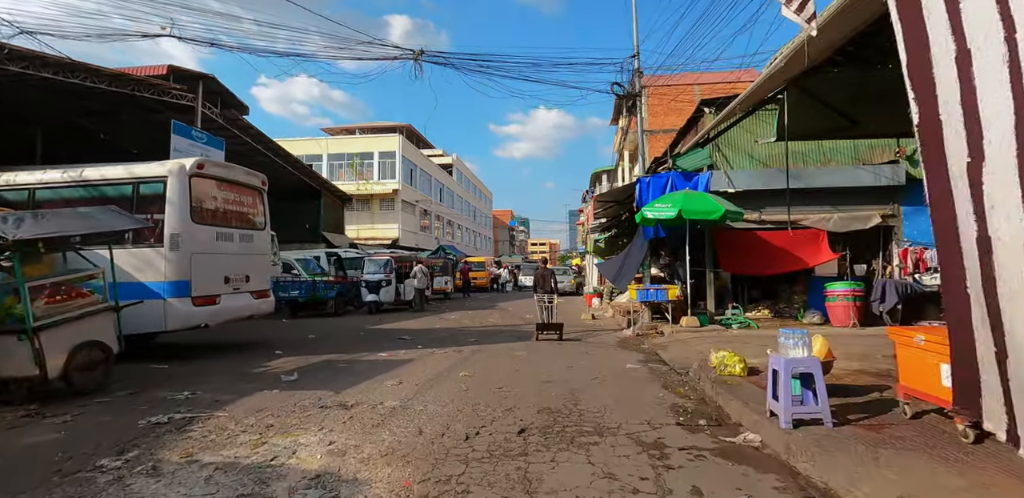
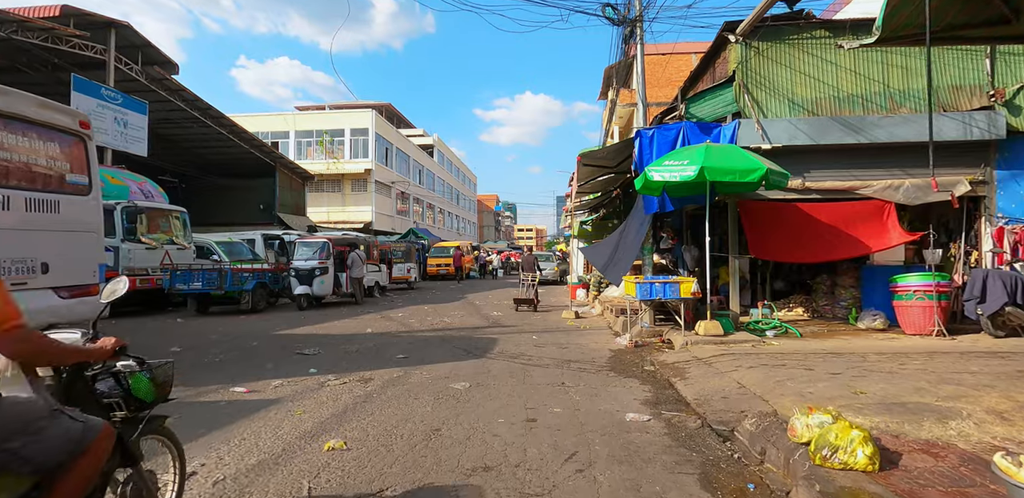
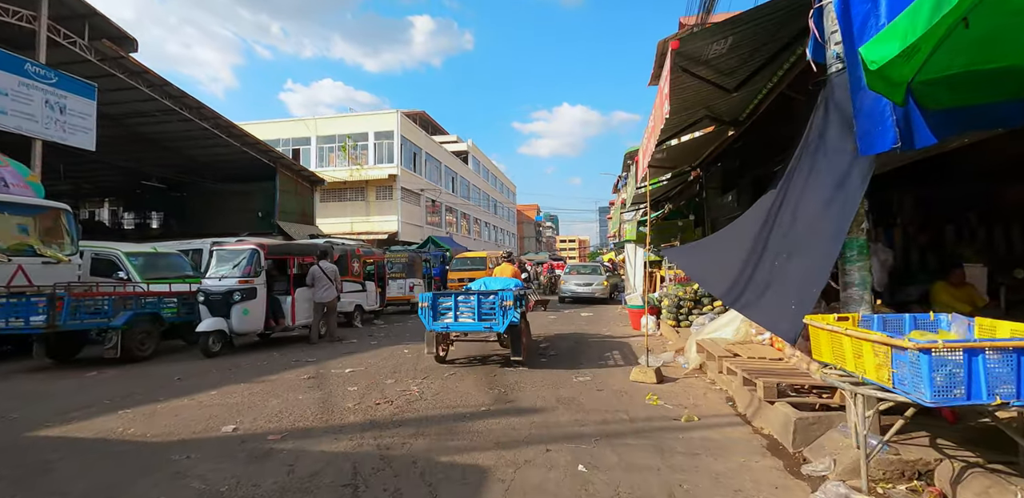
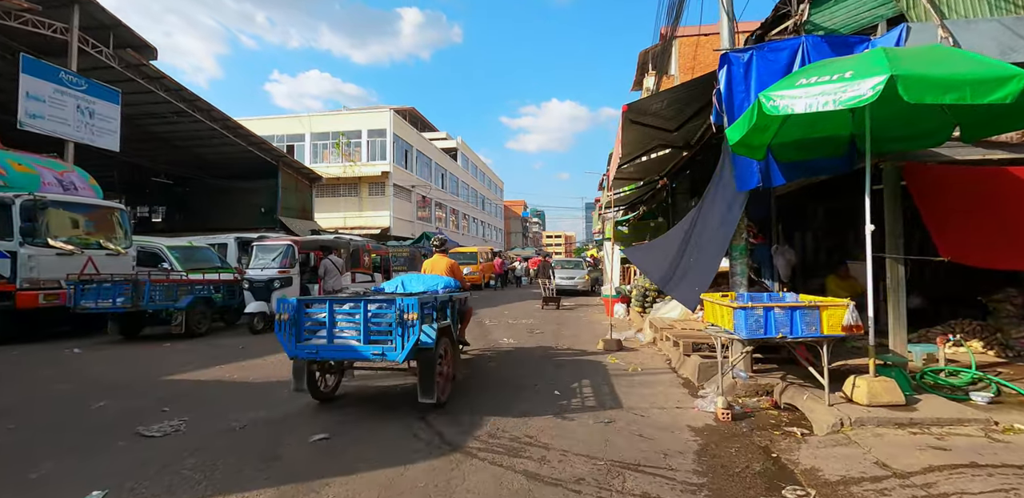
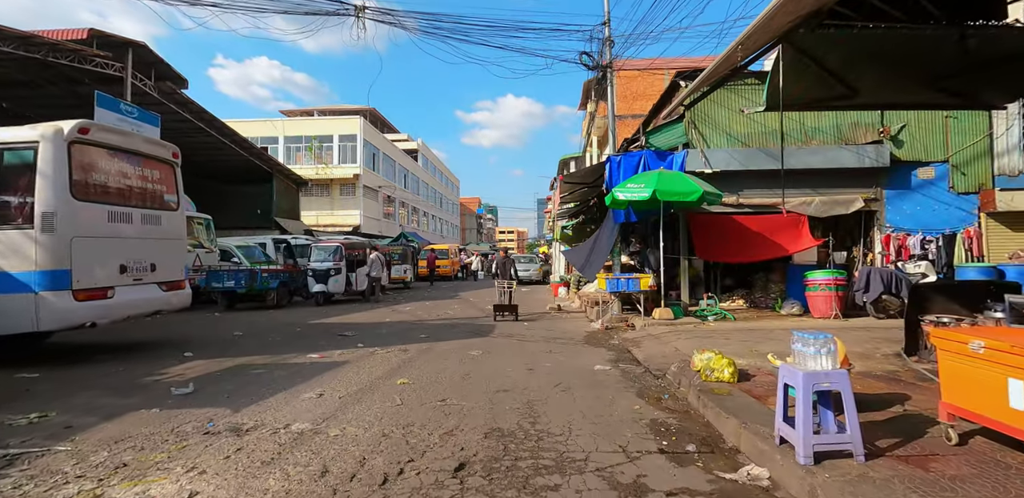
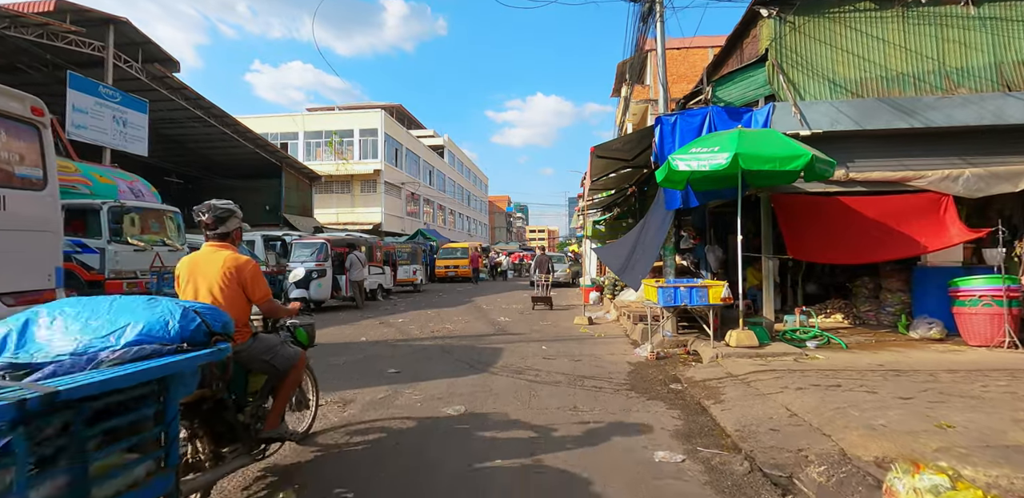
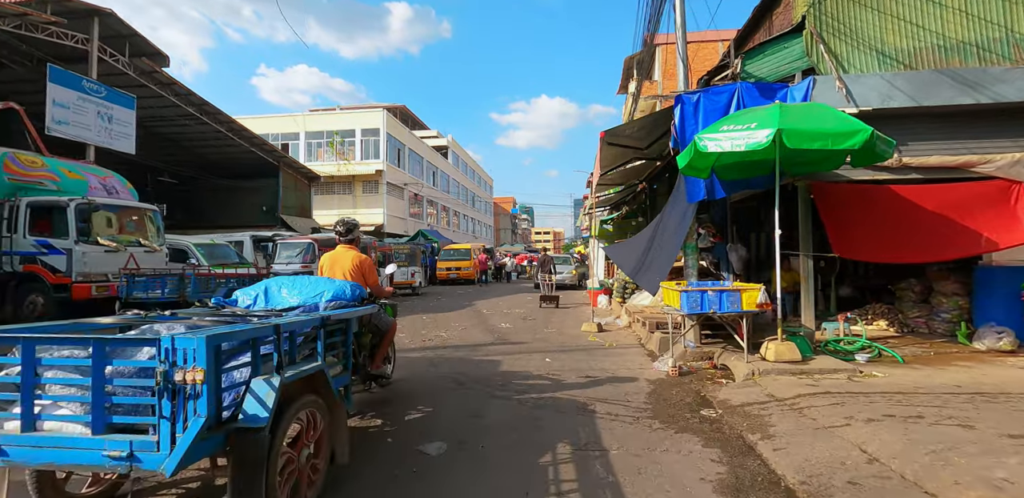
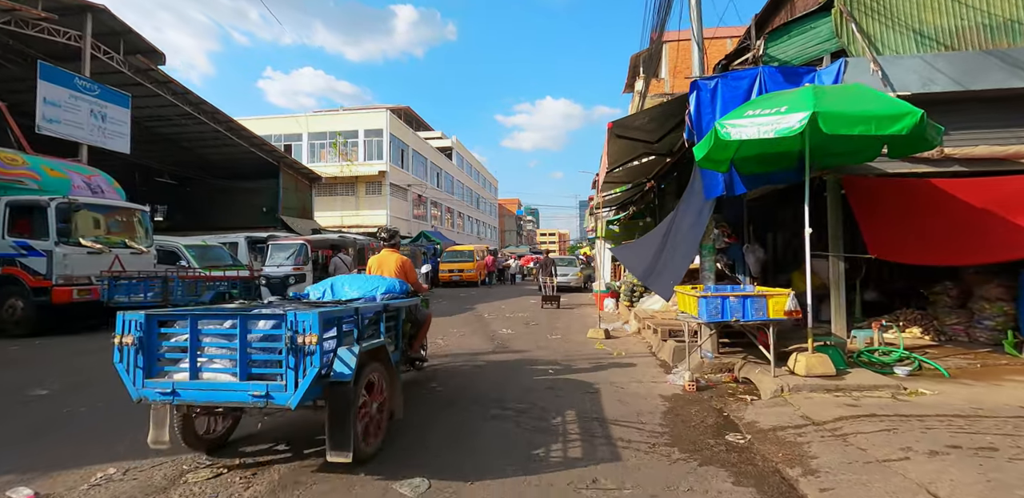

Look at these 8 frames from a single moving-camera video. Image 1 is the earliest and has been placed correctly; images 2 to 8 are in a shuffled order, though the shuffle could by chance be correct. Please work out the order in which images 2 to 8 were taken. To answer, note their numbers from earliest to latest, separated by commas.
5, 2, 6, 7, 8, 4, 3
